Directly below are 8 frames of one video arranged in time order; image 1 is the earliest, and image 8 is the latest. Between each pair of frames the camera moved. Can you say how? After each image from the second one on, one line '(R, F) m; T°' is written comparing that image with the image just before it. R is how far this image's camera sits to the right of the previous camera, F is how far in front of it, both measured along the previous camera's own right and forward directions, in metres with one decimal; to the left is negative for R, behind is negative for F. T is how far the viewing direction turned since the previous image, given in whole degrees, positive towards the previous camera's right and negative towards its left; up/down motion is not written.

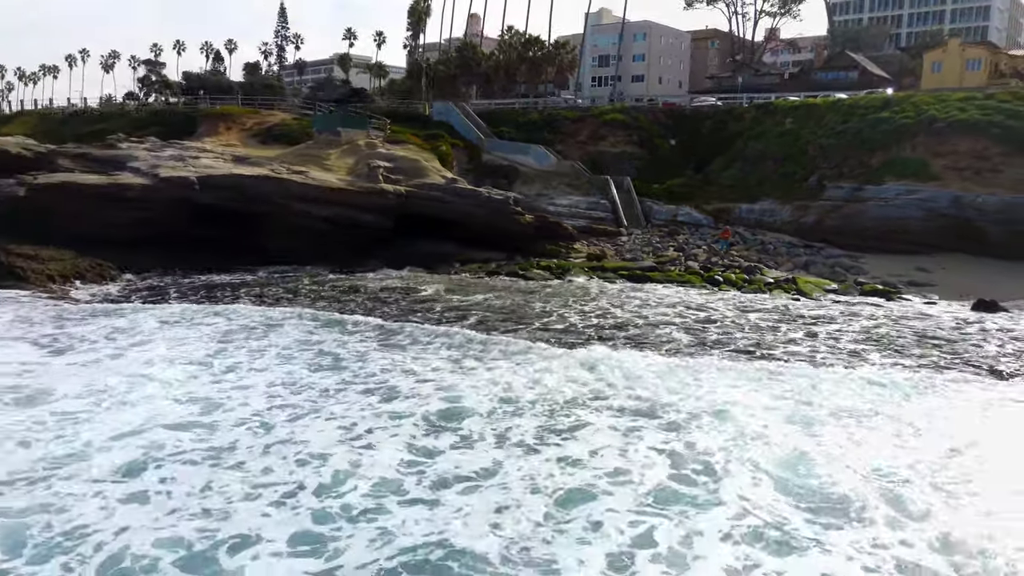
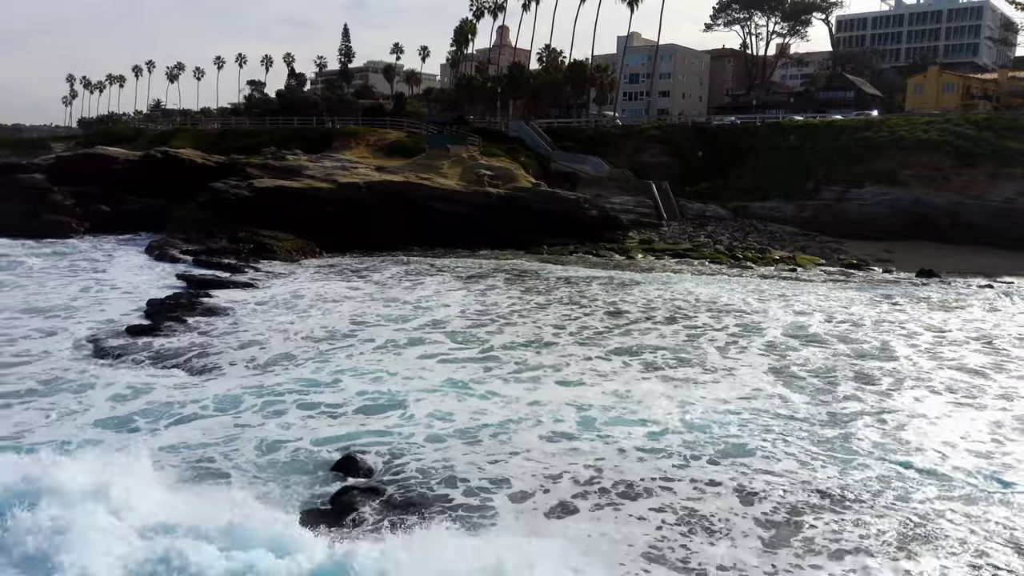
(-1.9, -6.9) m; 0°
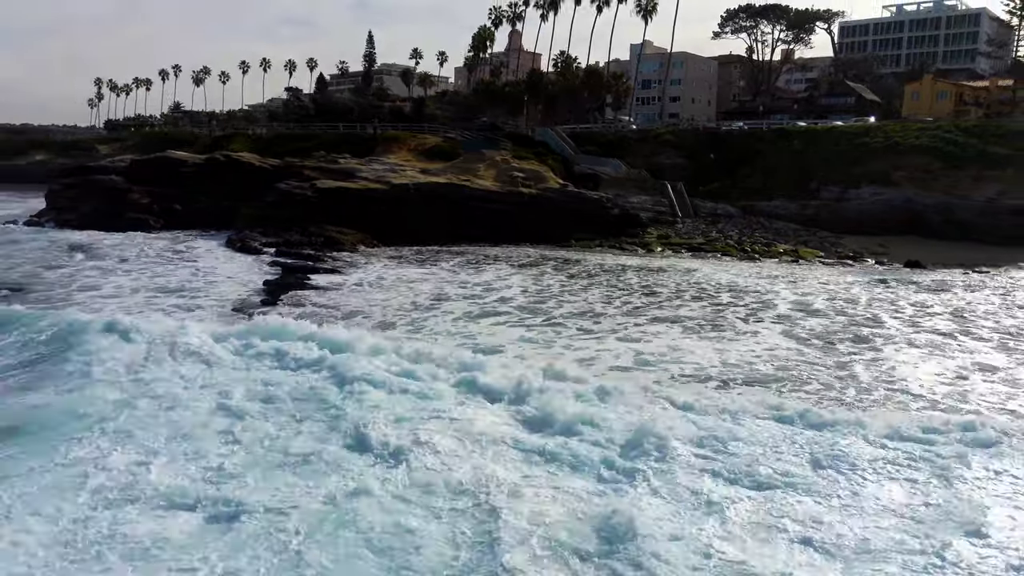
(-0.9, -2.9) m; 0°
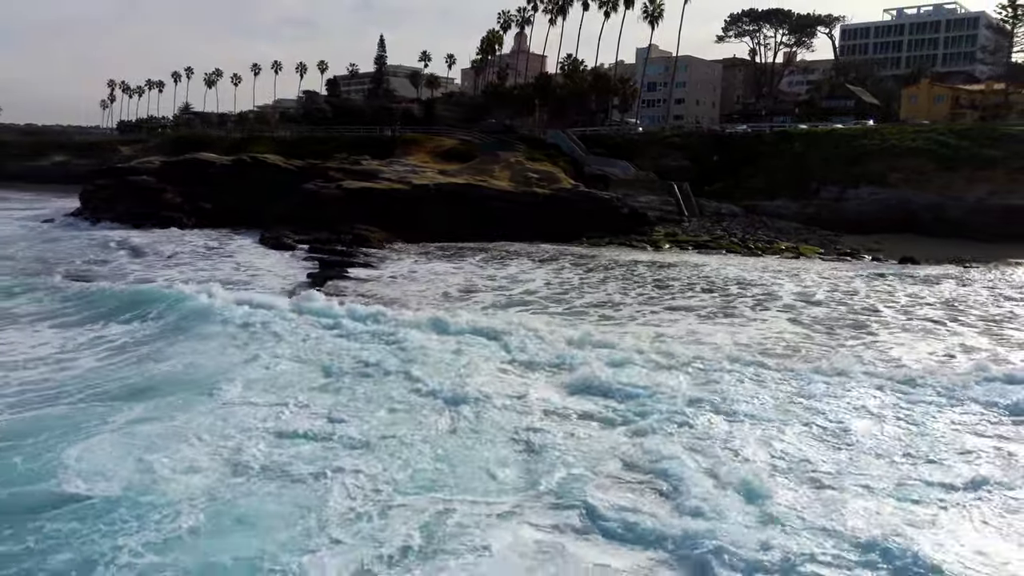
(-0.4, -1.5) m; 0°
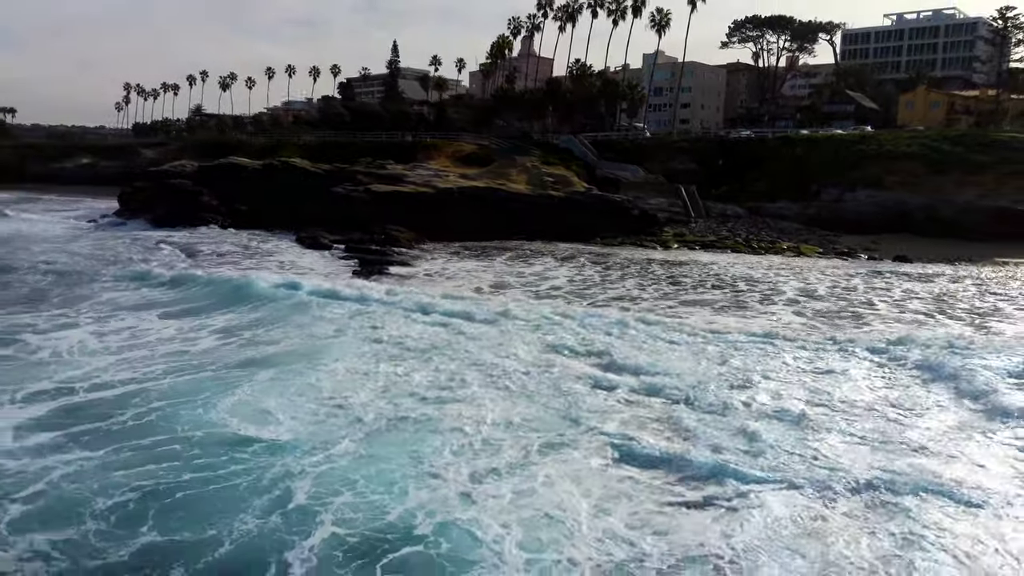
(-0.5, -1.9) m; 0°
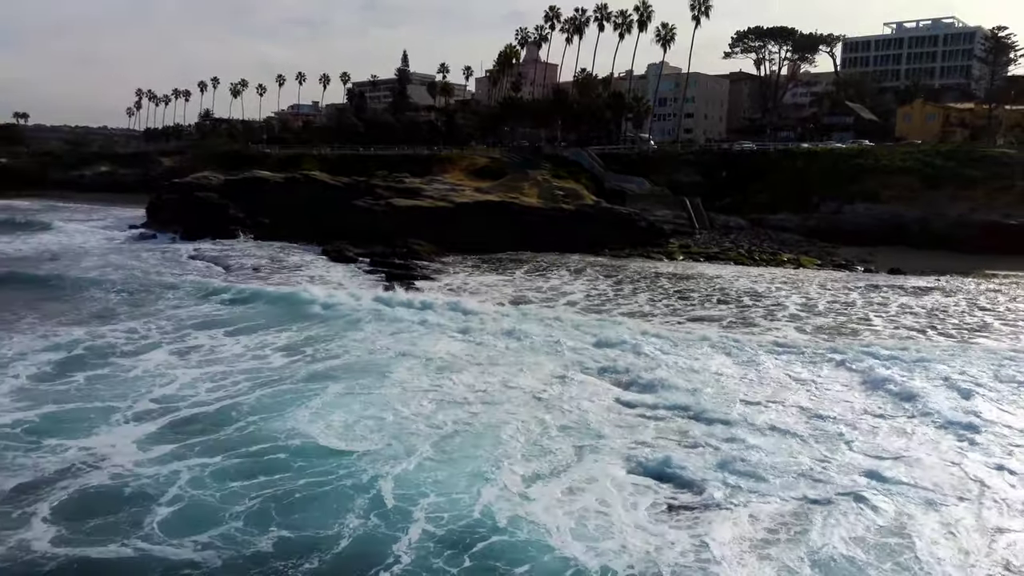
(-0.4, -1.5) m; 0°
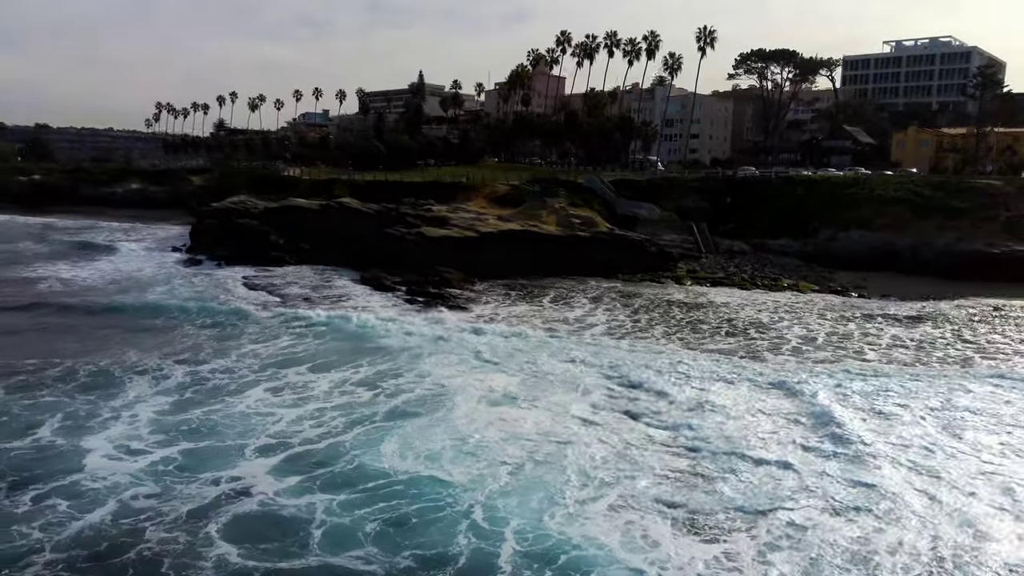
(-0.7, -2.7) m; 0°
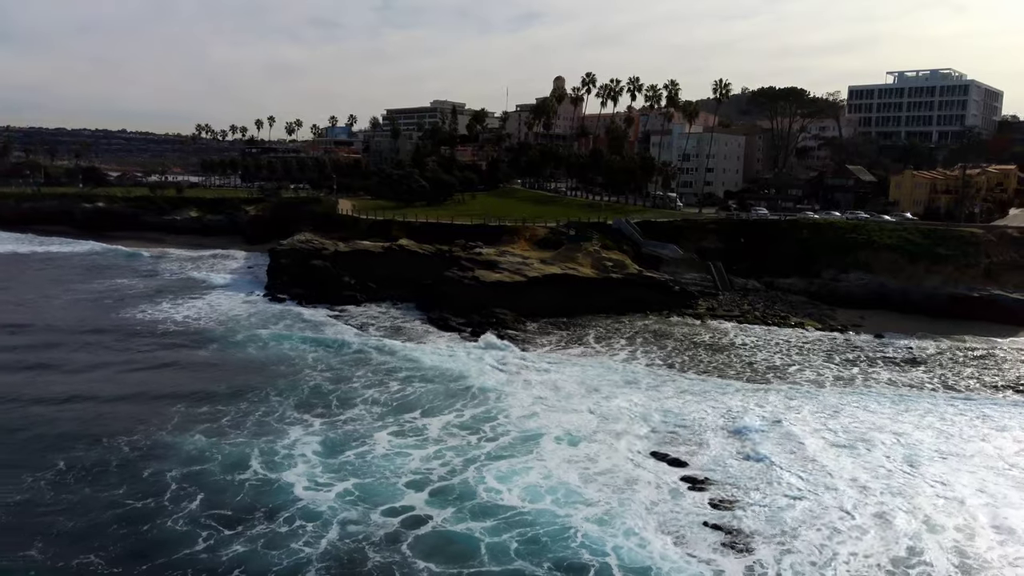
(-1.6, -5.3) m; 0°
